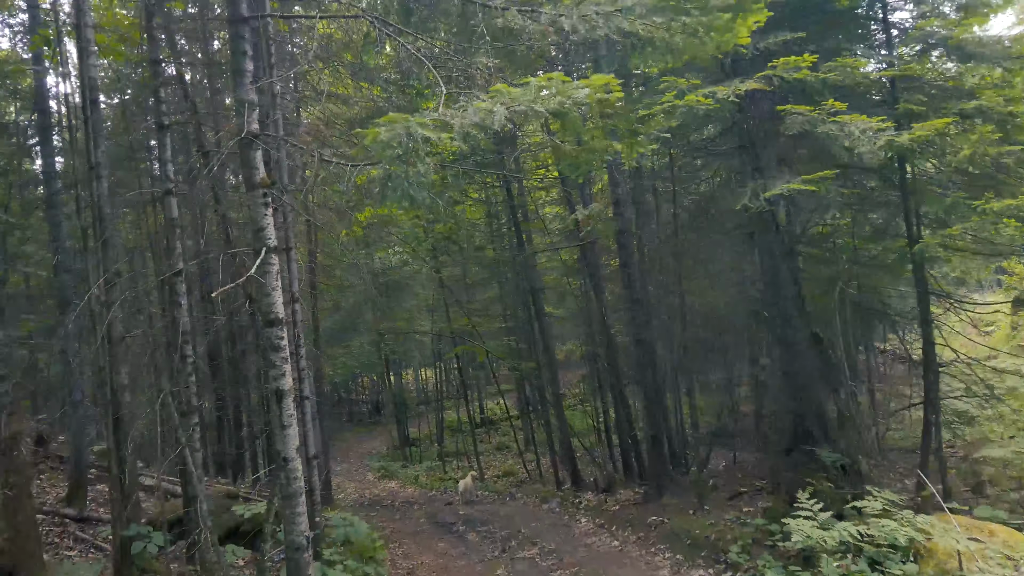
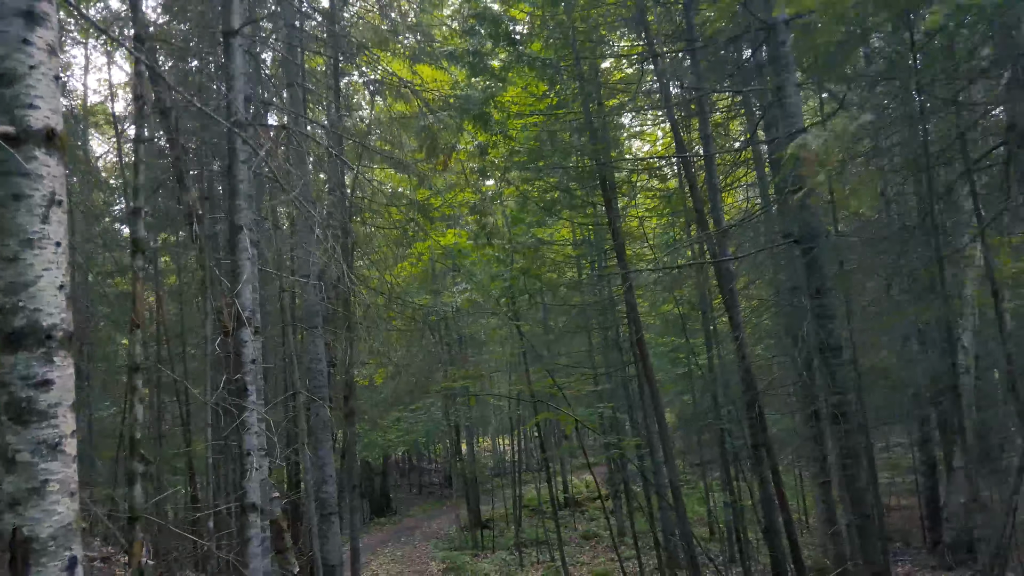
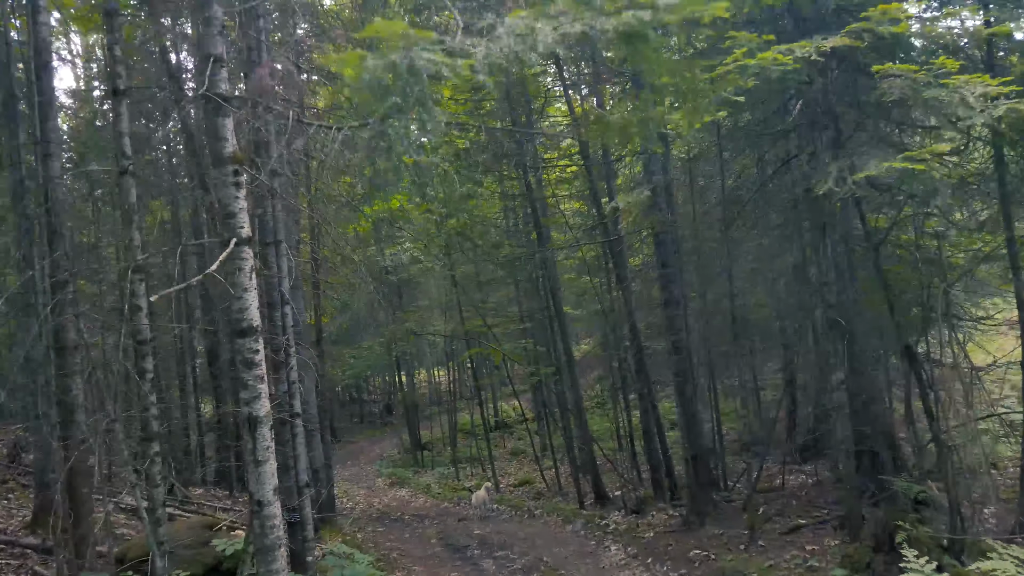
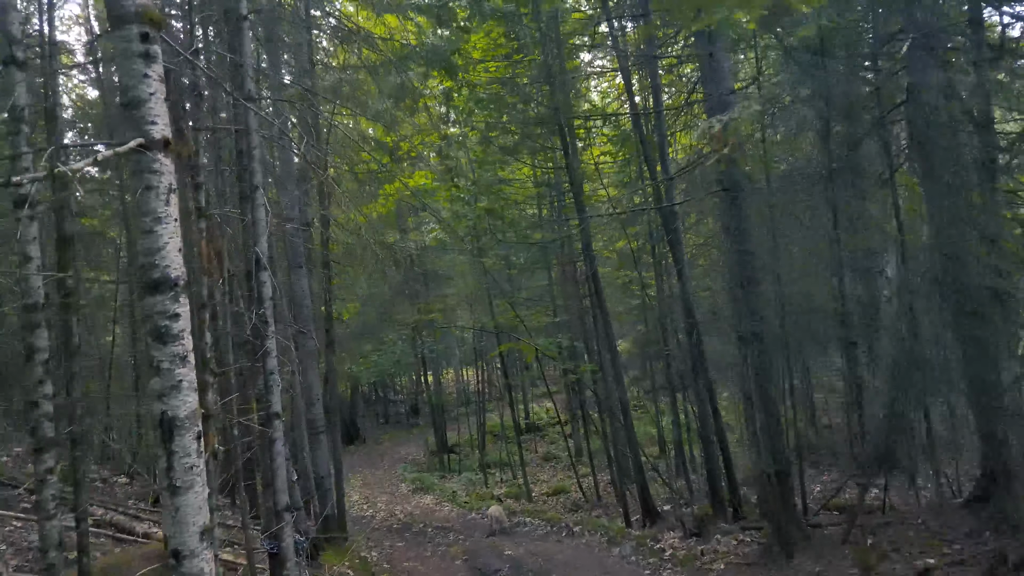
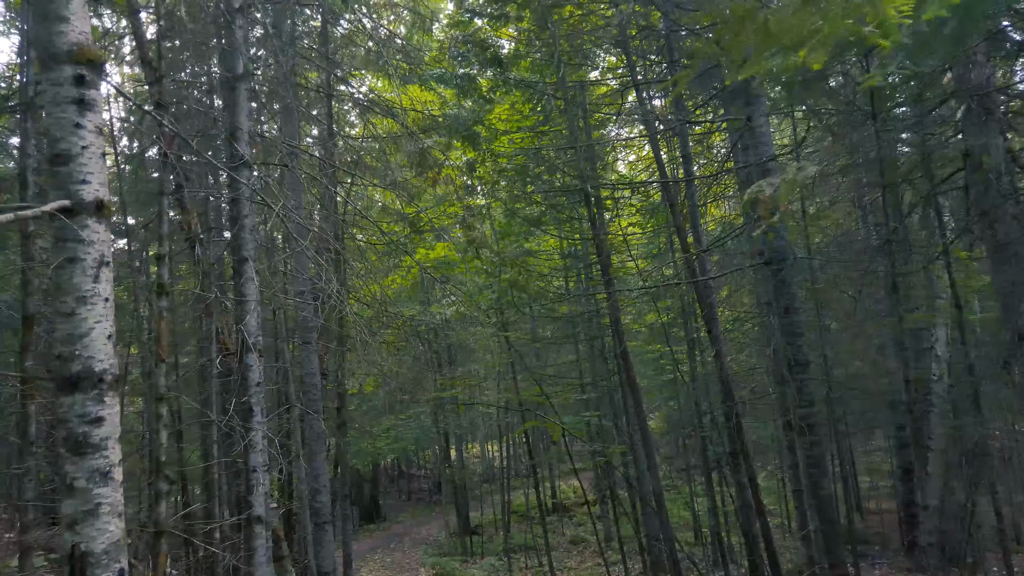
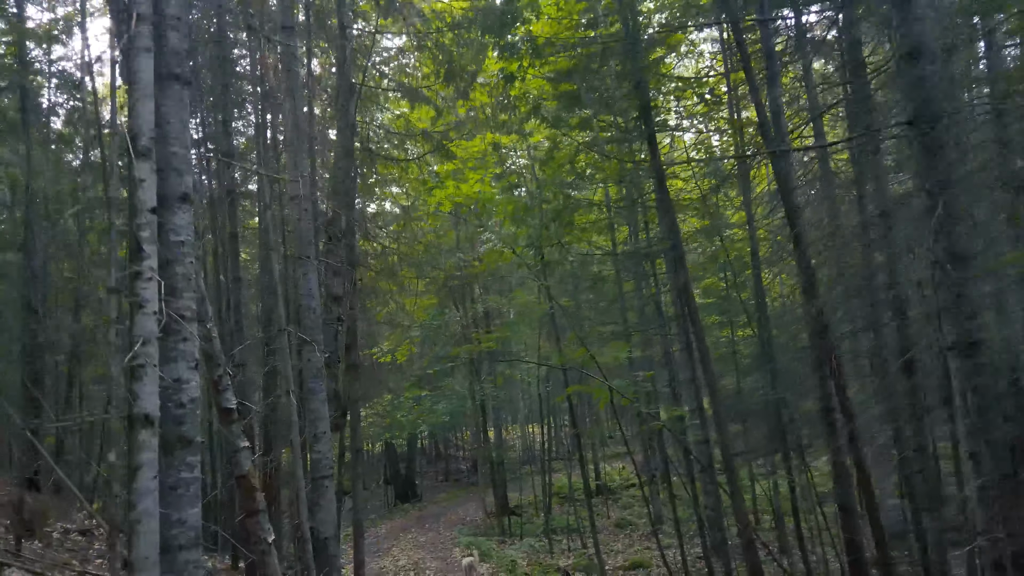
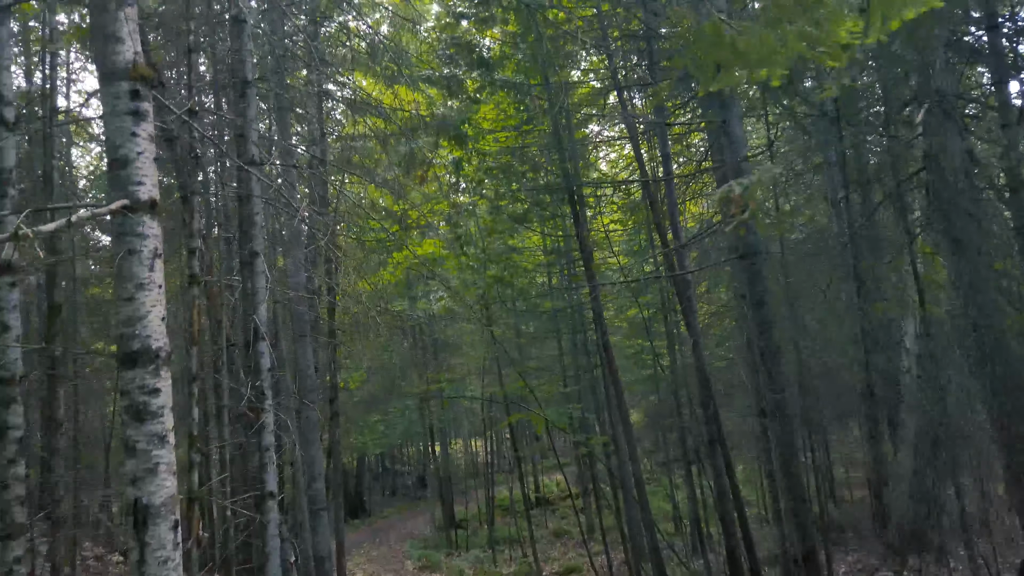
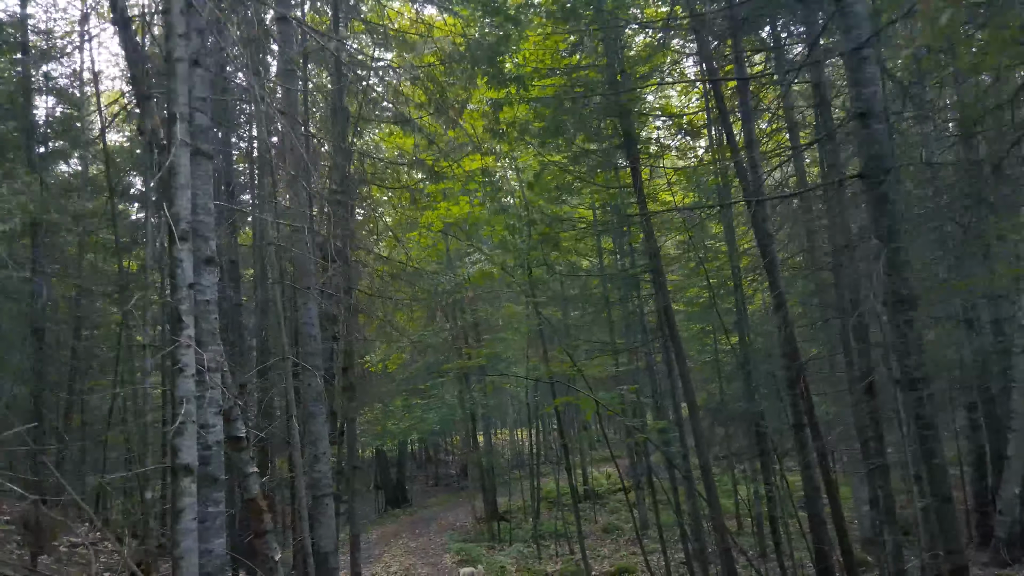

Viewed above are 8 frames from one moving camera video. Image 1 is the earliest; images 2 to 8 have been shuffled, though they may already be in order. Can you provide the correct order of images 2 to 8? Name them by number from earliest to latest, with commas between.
3, 4, 7, 5, 2, 8, 6
